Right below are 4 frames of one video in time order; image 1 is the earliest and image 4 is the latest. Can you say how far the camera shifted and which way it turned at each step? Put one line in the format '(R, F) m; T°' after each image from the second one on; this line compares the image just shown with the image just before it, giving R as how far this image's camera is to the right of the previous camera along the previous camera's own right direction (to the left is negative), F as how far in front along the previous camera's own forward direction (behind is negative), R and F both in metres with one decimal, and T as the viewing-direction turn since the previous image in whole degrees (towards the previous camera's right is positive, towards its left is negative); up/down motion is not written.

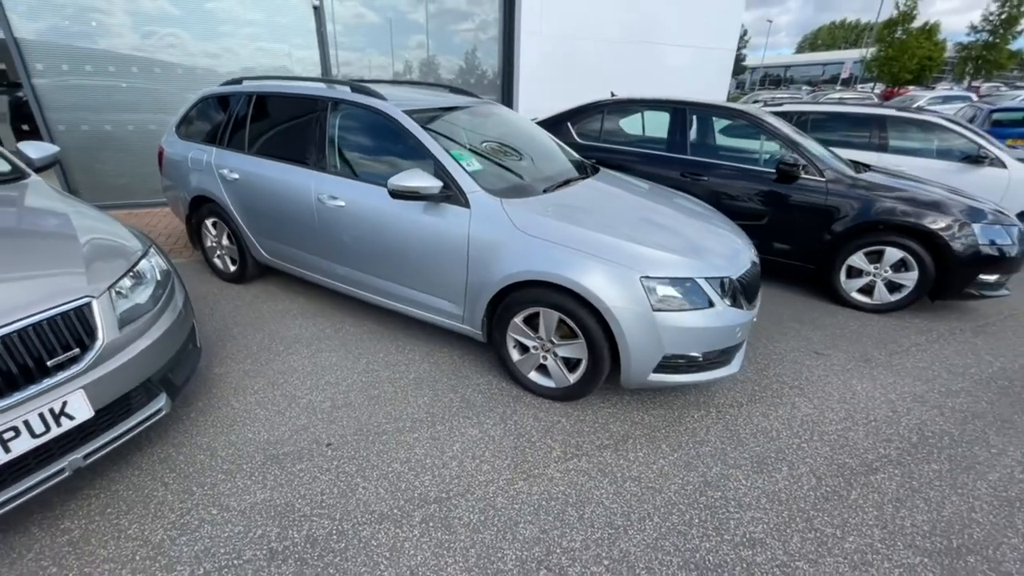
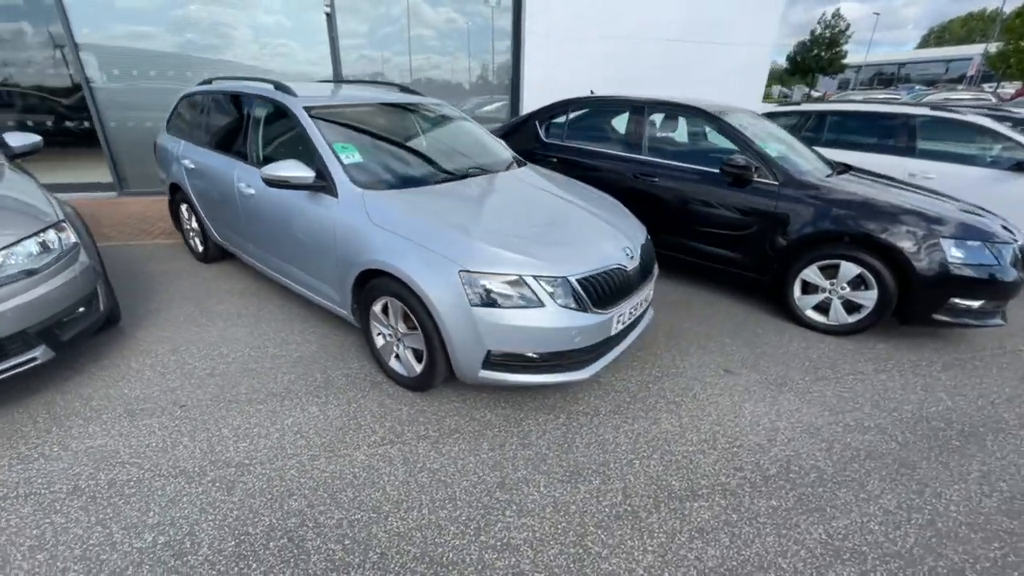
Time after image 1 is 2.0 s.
(+1.2, +0.1) m; -9°
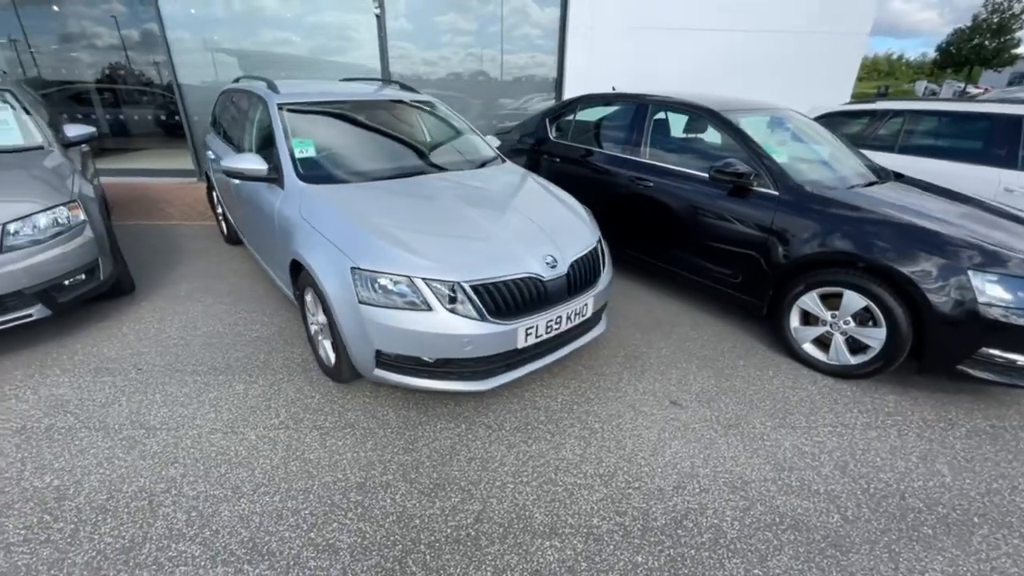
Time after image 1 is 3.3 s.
(+0.9, +0.2) m; -11°
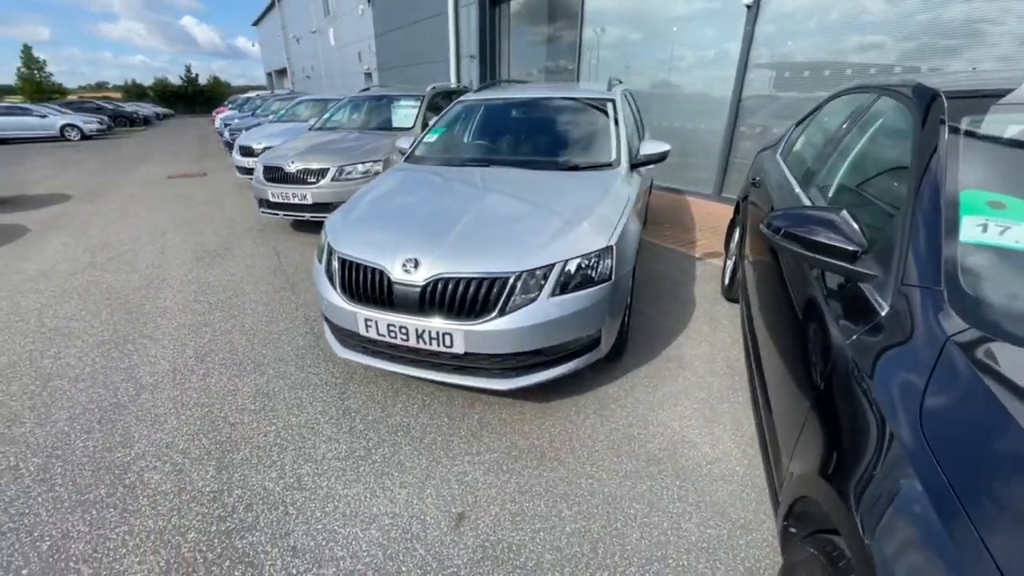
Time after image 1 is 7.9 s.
(+2.1, +1.5) m; -54°
